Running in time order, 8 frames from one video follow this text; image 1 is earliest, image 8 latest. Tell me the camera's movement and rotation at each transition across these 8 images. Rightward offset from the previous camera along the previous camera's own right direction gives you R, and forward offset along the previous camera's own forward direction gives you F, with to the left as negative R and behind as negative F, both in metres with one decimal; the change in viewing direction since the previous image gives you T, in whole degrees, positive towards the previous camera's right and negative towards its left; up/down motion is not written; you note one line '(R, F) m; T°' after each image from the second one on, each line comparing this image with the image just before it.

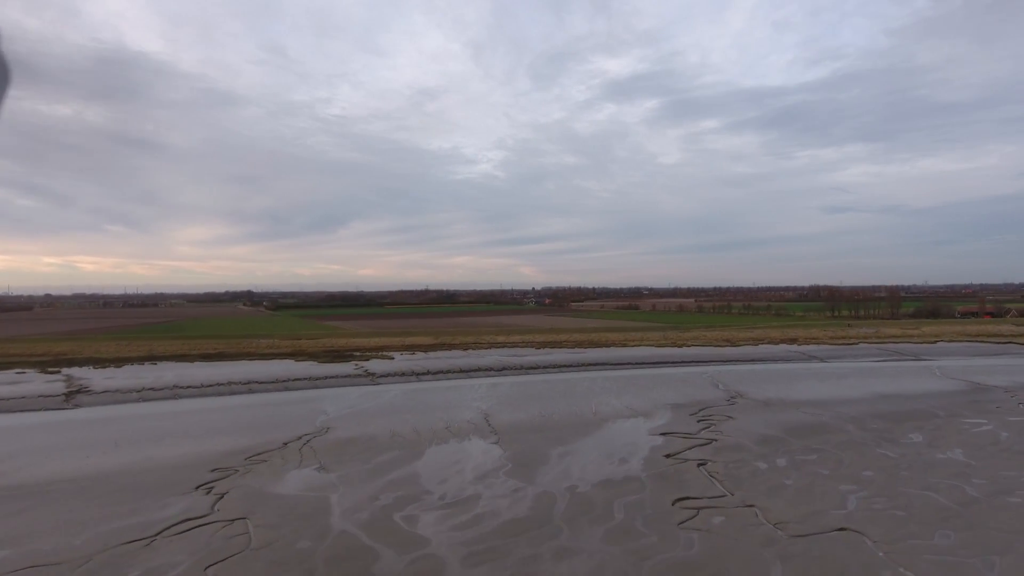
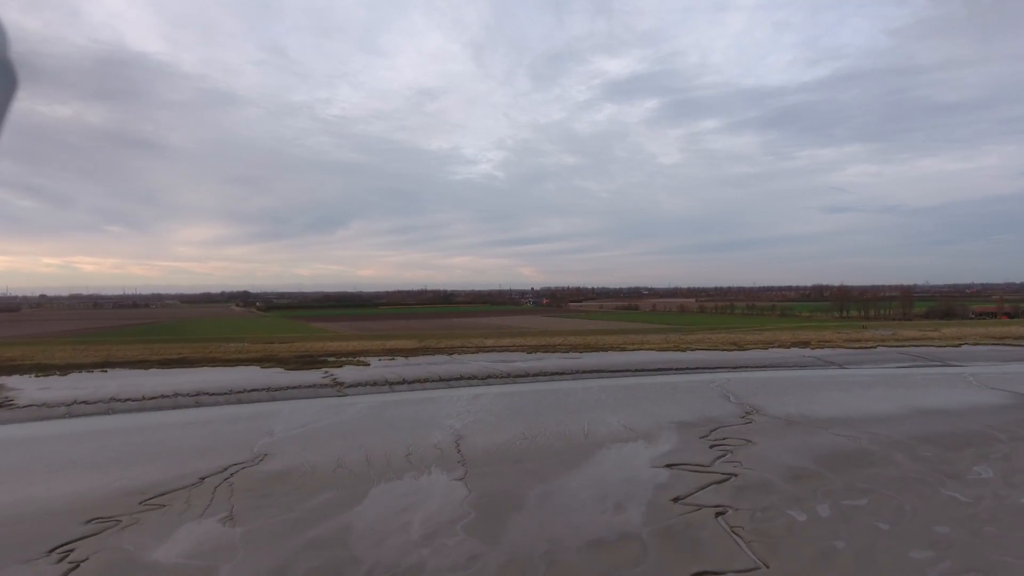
(+0.5, +2.5) m; 0°
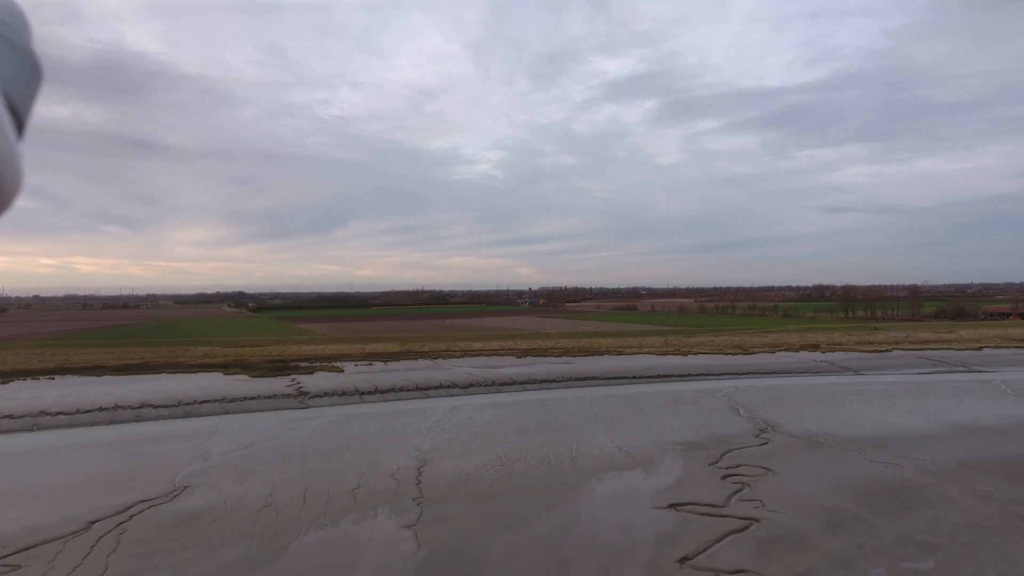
(+0.4, +2.1) m; 0°
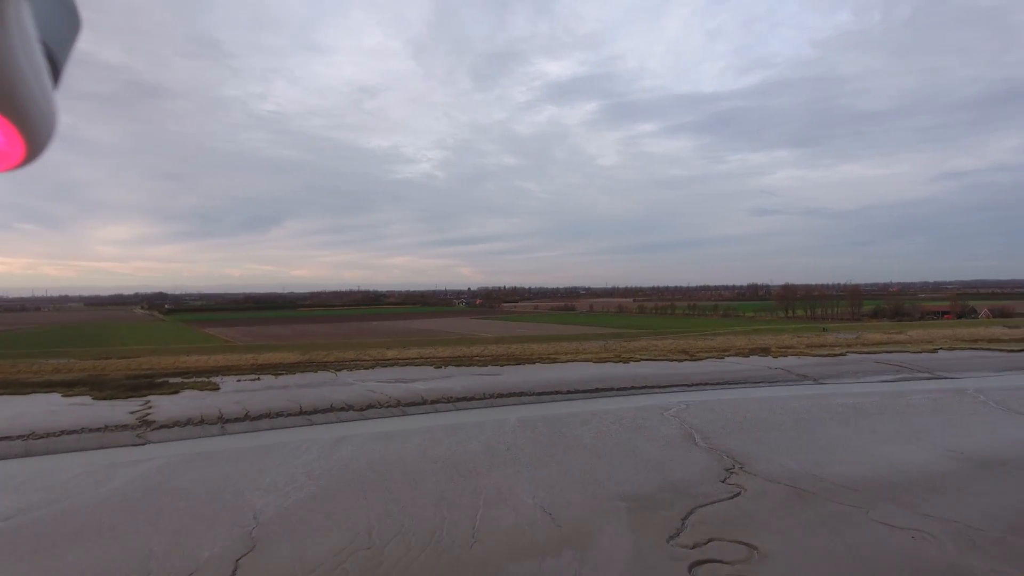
(+0.8, +3.4) m; +5°
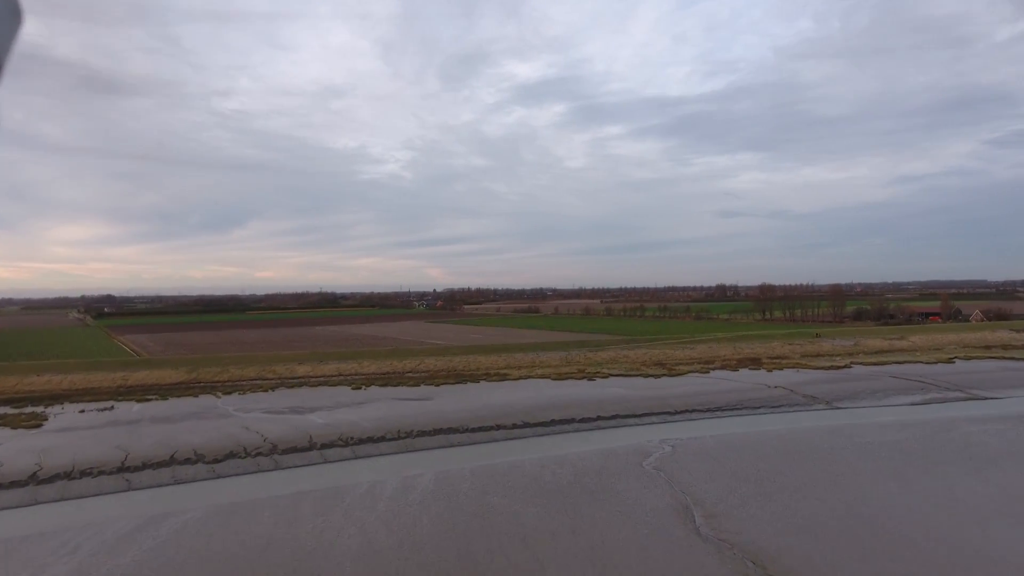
(+0.9, +4.6) m; +3°
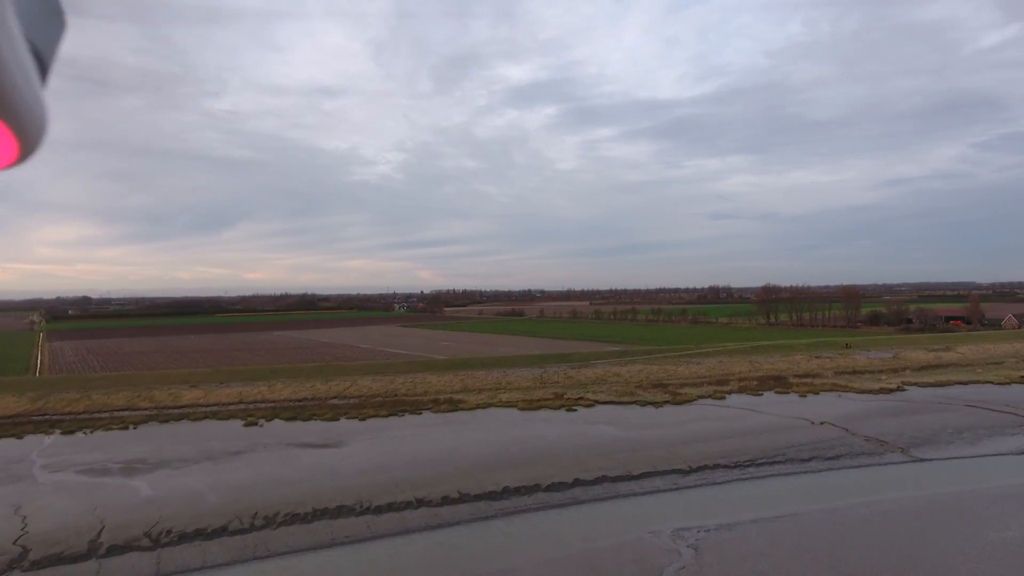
(+0.8, +4.8) m; +1°
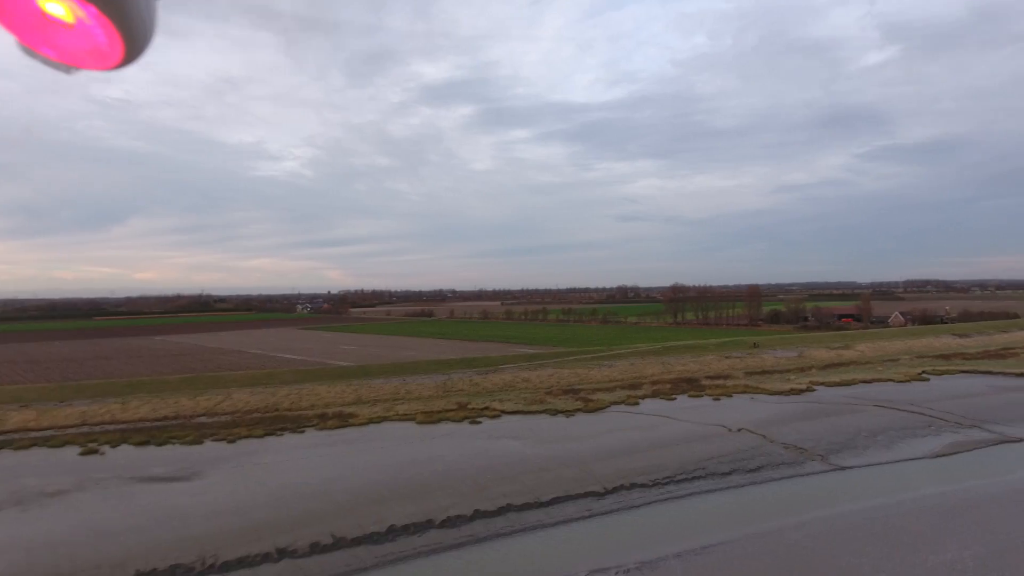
(+0.3, +1.4) m; +8°
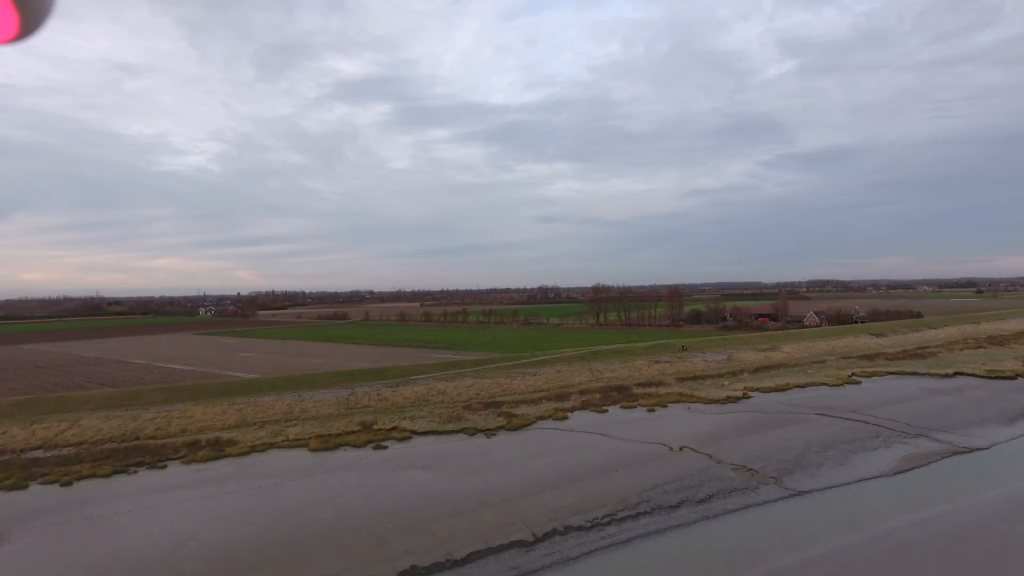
(+0.2, +1.8) m; +7°
